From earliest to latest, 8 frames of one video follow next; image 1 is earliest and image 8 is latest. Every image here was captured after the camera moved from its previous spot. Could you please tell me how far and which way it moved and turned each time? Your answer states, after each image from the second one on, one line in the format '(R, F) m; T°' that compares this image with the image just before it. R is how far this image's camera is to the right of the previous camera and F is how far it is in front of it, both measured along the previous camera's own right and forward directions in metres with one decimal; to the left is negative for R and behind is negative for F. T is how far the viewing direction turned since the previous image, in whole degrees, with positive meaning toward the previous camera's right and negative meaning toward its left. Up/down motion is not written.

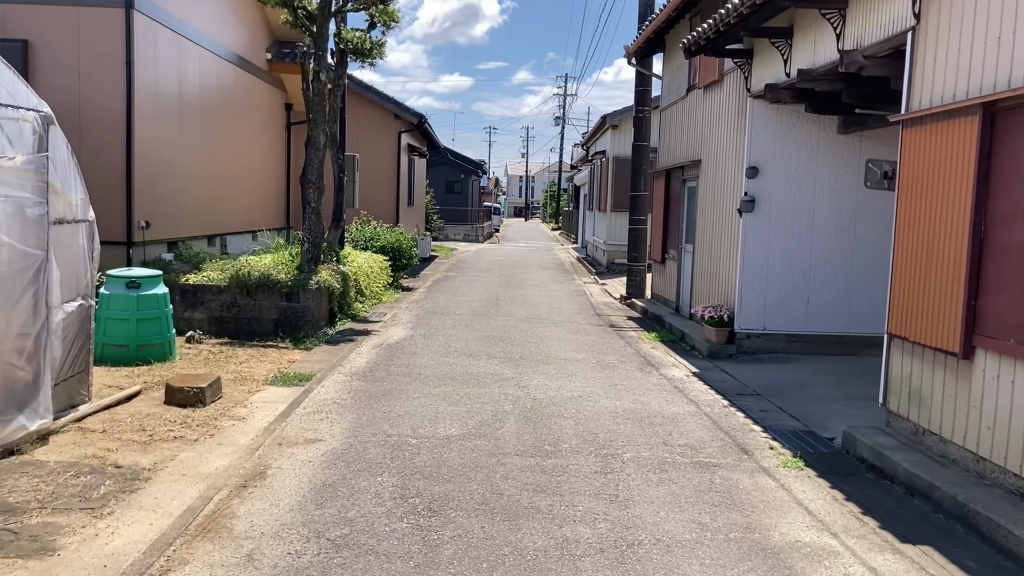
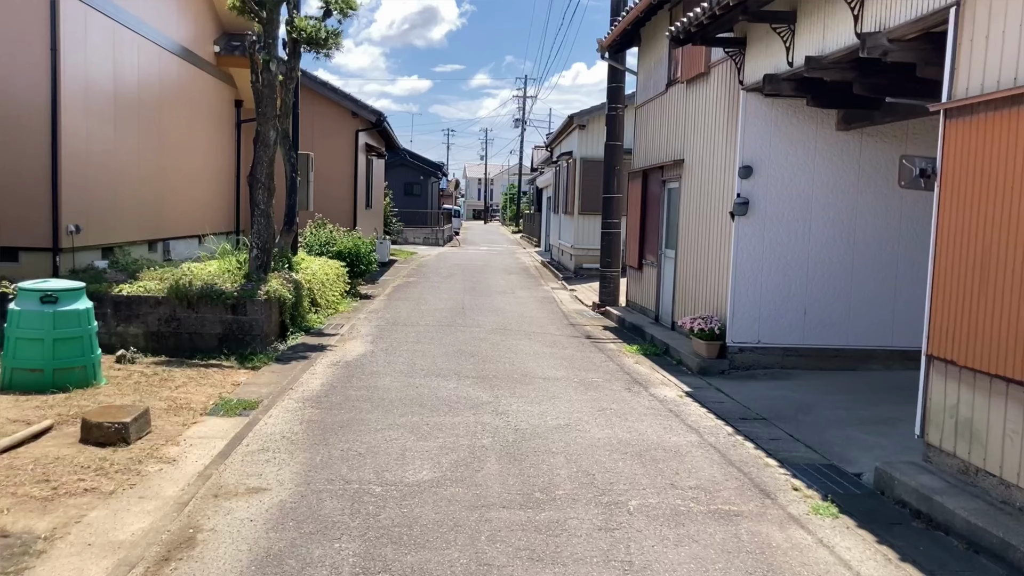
(-0.1, +0.8) m; +3°
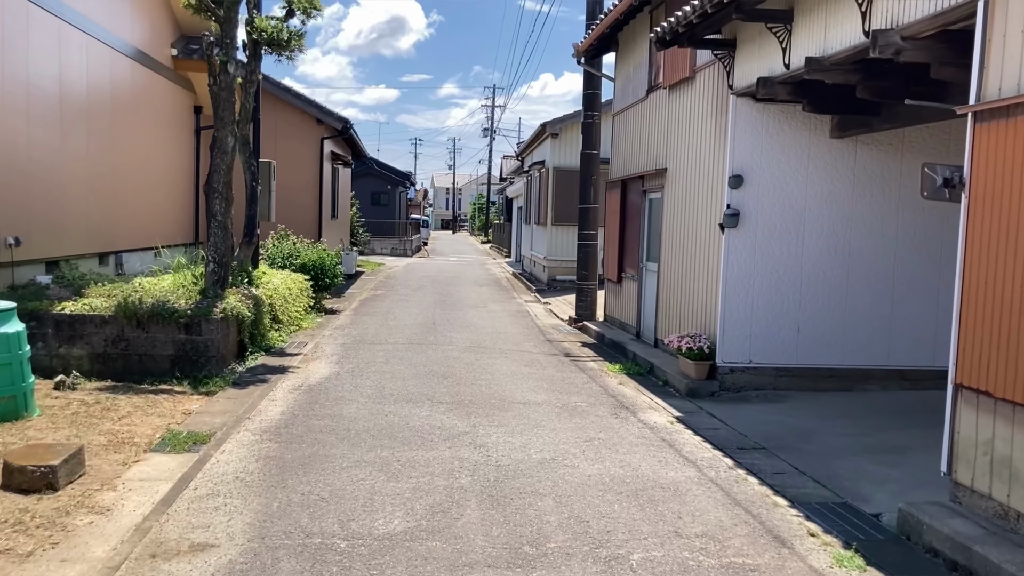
(-0.1, +0.5) m; +2°
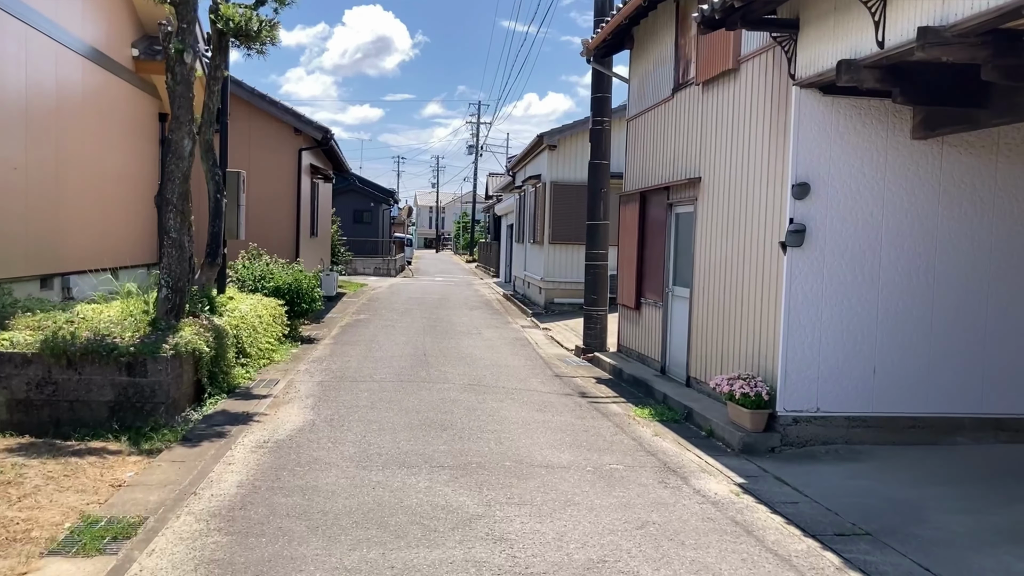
(-0.2, +1.3) m; +1°
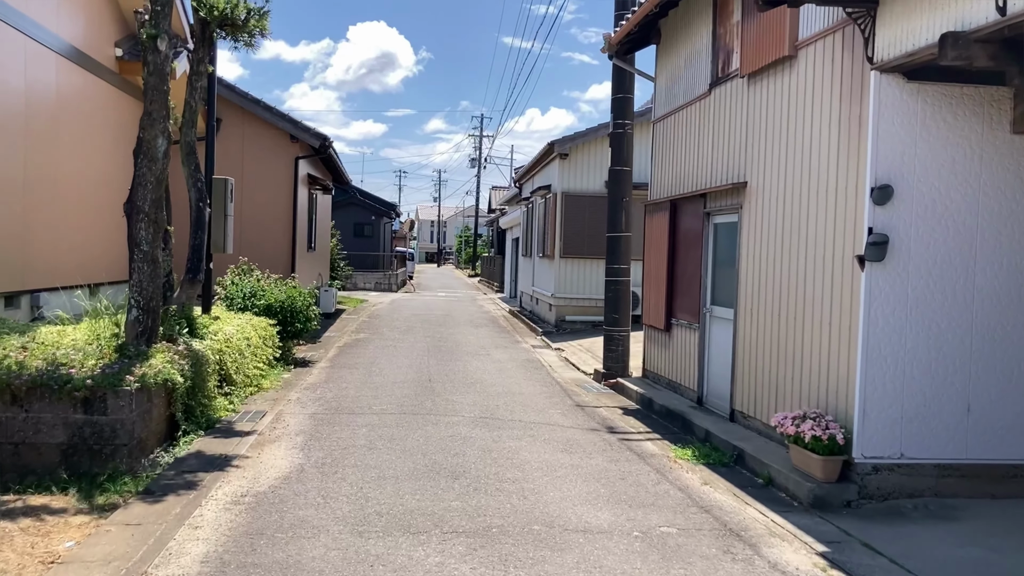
(-0.1, +1.0) m; 0°
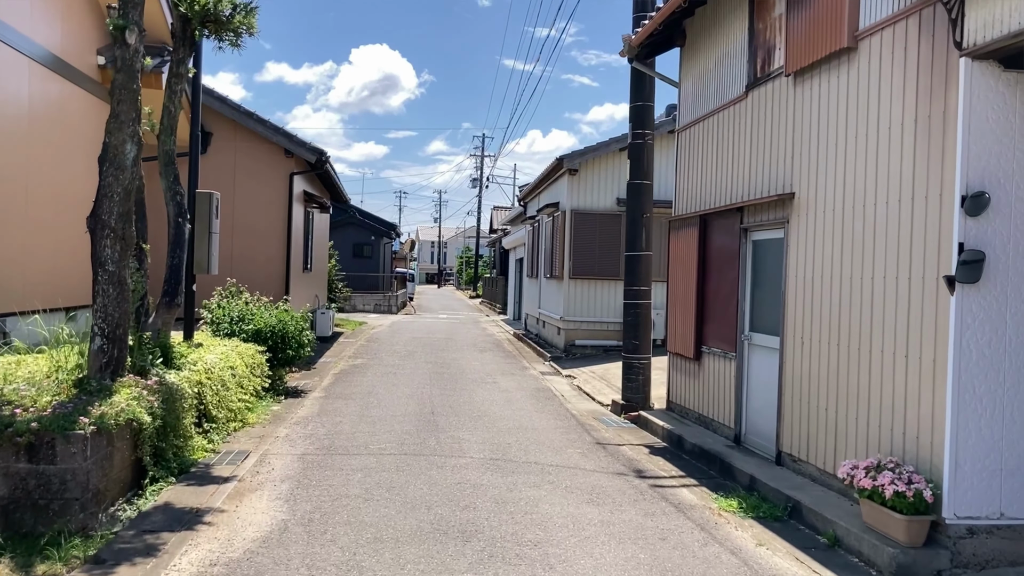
(-0.1, +0.8) m; 0°
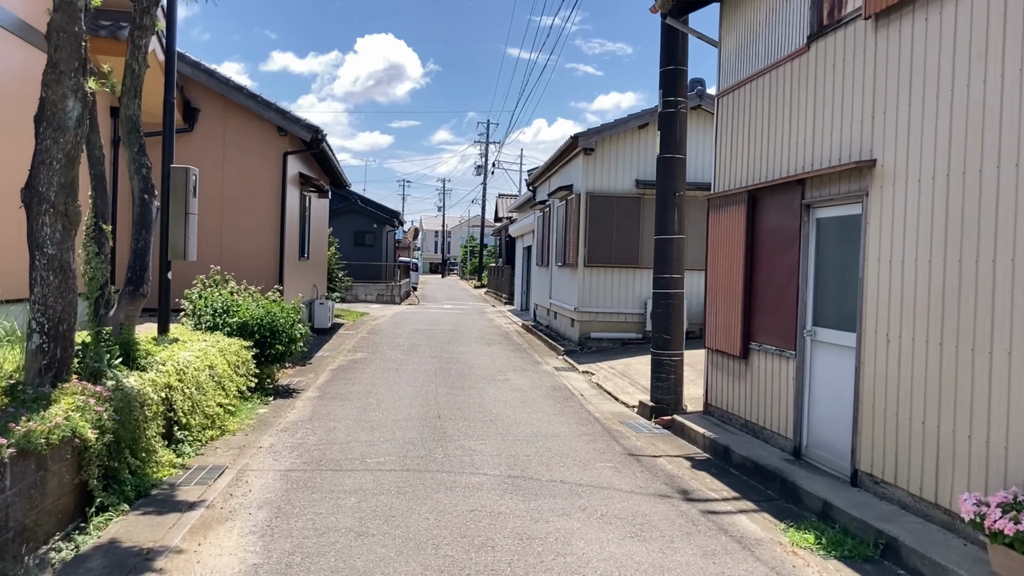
(-0.1, +1.0) m; 0°
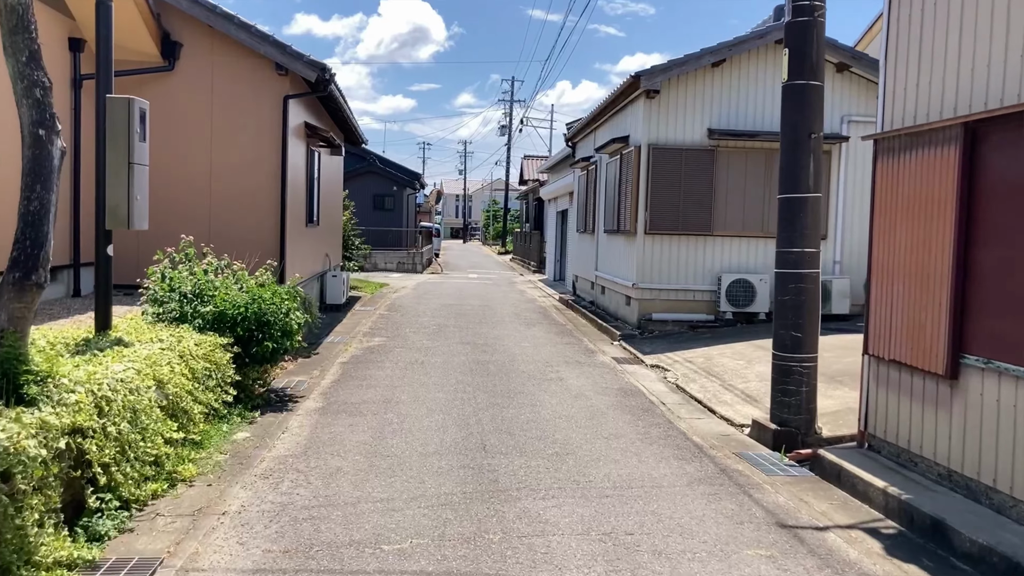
(-0.4, +2.2) m; -1°
